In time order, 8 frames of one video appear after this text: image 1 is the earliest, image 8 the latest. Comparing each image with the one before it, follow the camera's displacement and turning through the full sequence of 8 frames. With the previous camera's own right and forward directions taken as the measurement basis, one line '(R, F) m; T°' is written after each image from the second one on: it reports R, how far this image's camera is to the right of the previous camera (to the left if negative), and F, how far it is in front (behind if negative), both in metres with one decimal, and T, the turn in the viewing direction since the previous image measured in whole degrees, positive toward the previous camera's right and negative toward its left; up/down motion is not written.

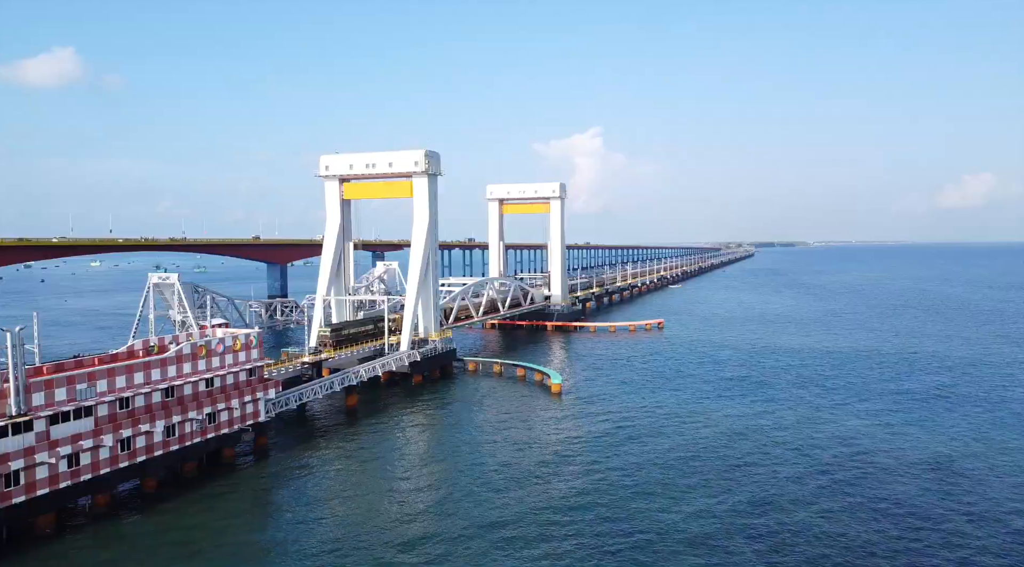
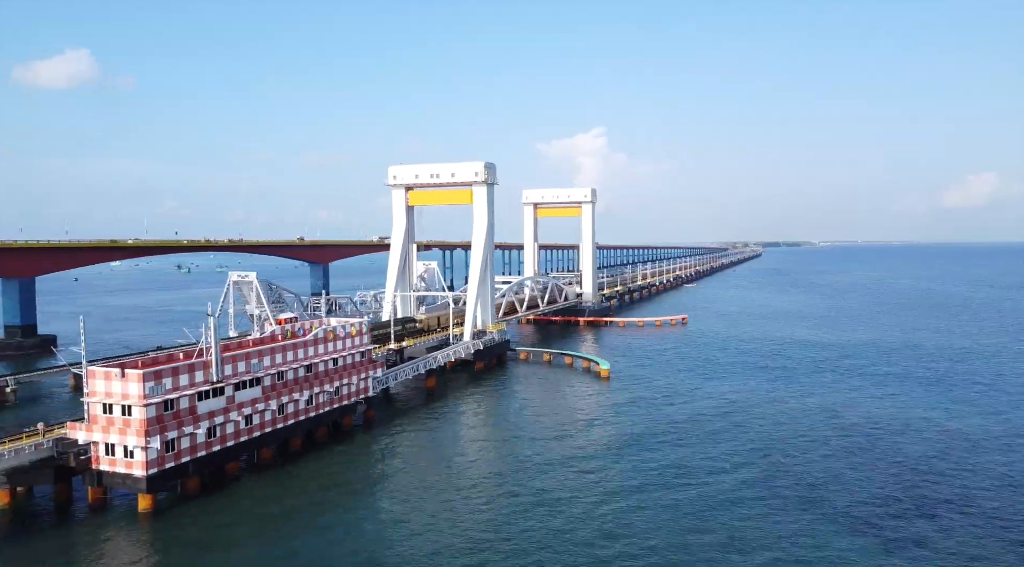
(-4.0, -6.5) m; 0°
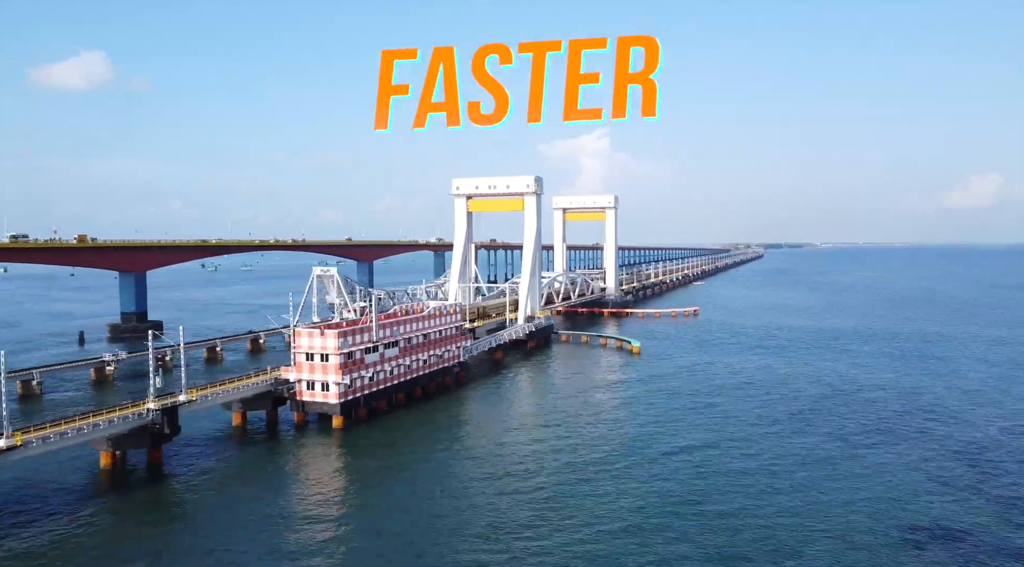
(-4.3, -12.4) m; 0°
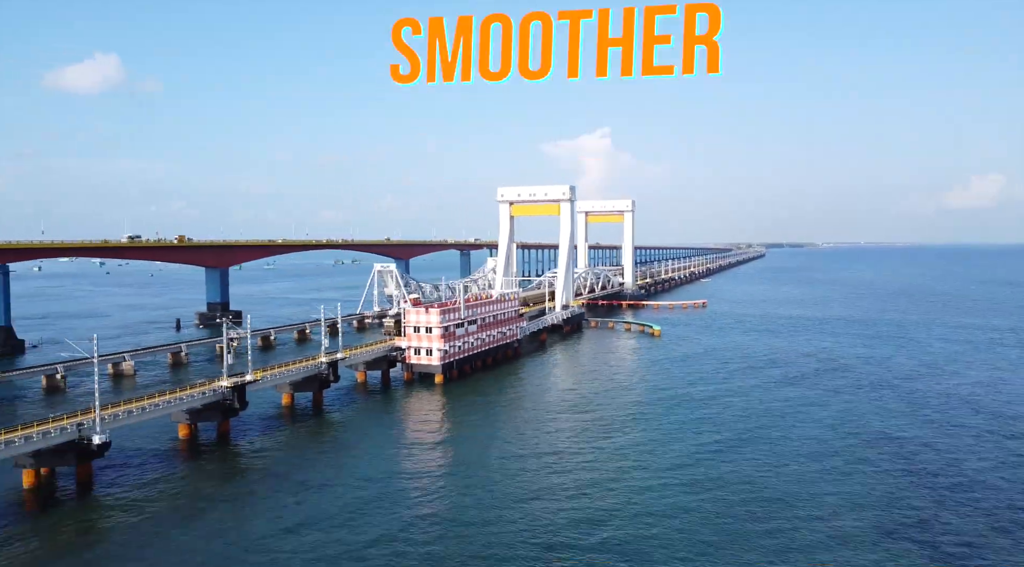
(-4.3, -12.5) m; 0°
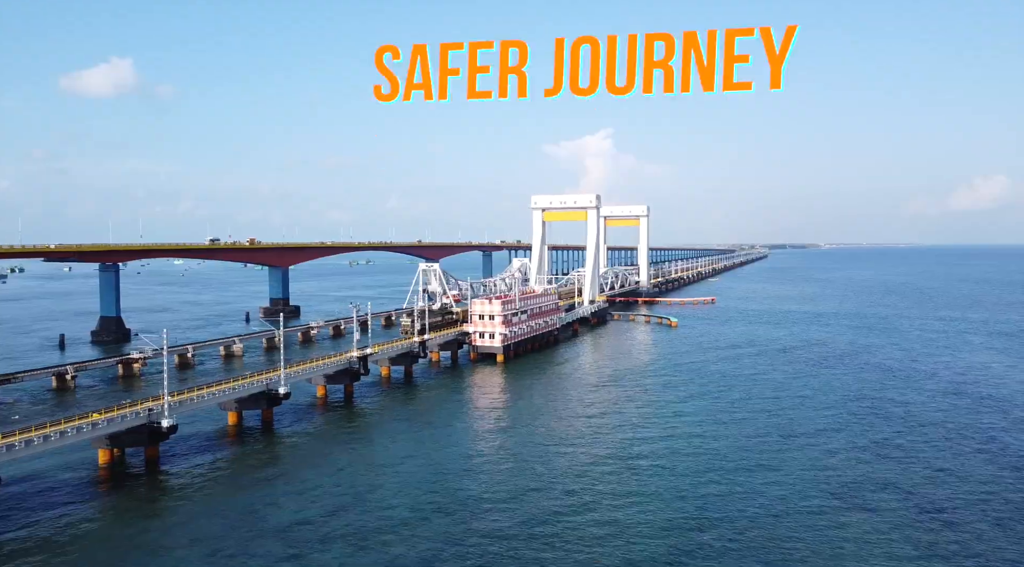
(-3.9, -11.4) m; 0°
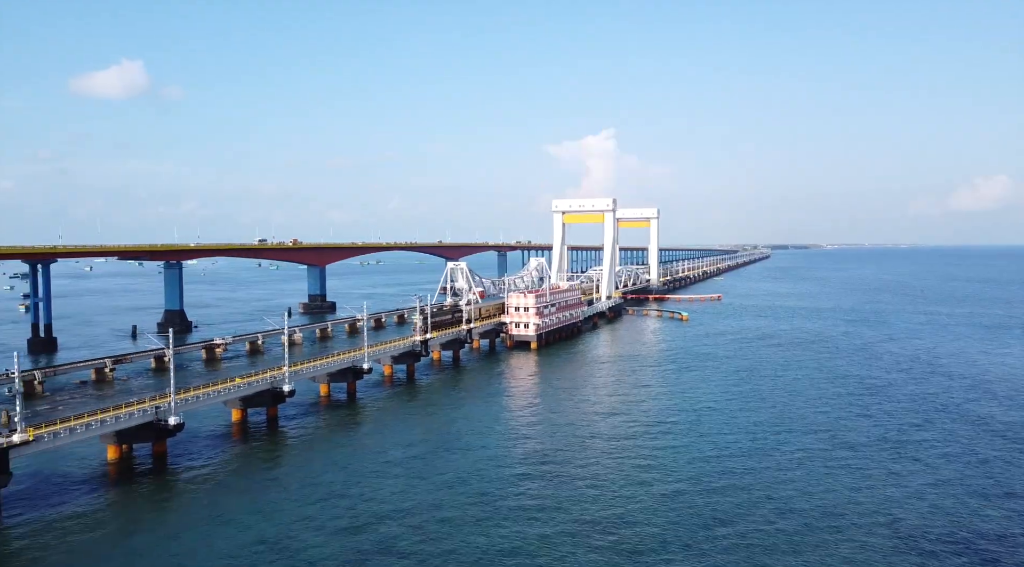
(-3.0, -8.3) m; 0°
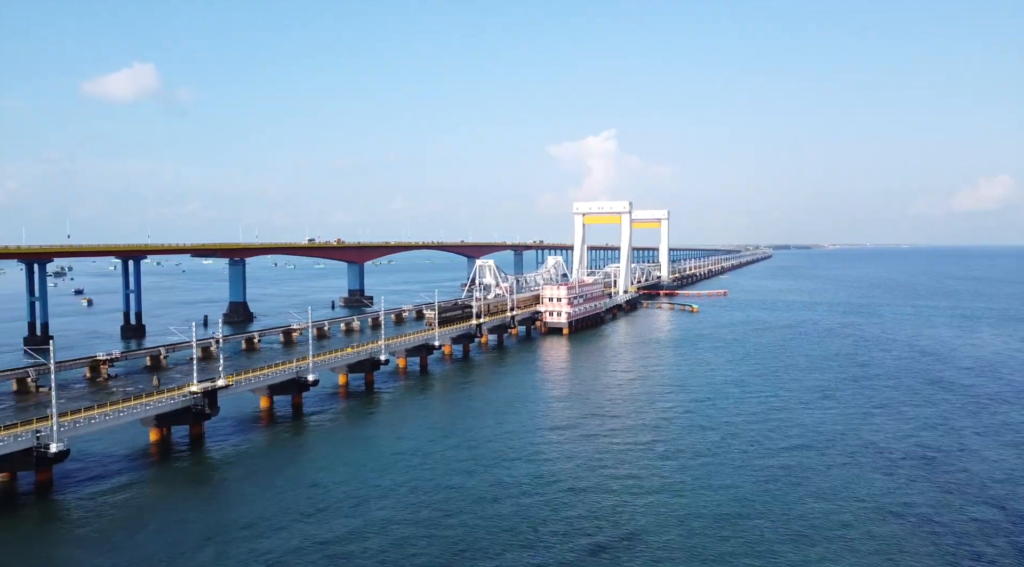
(-3.7, -10.2) m; 0°
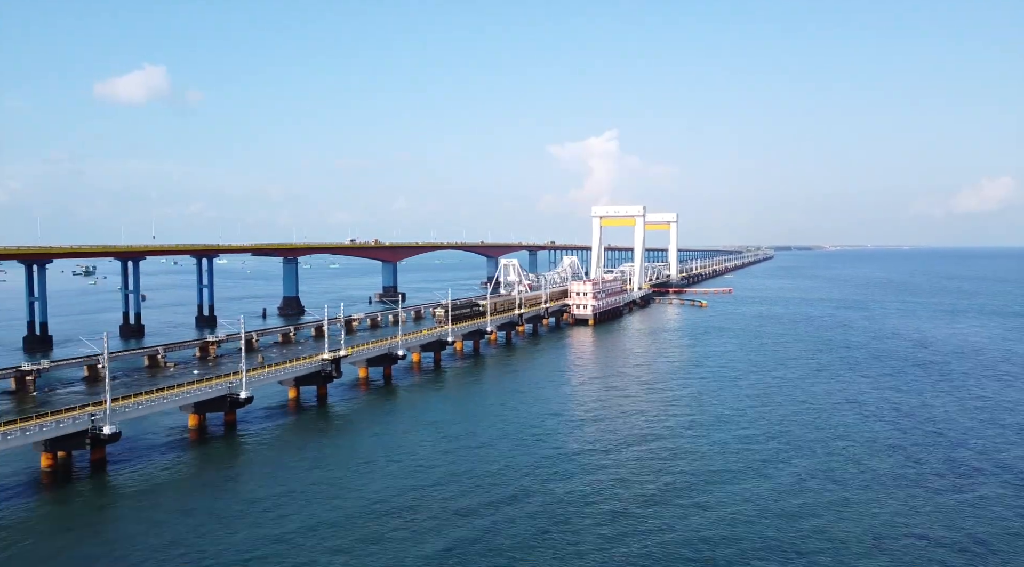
(-3.9, -10.7) m; 0°
